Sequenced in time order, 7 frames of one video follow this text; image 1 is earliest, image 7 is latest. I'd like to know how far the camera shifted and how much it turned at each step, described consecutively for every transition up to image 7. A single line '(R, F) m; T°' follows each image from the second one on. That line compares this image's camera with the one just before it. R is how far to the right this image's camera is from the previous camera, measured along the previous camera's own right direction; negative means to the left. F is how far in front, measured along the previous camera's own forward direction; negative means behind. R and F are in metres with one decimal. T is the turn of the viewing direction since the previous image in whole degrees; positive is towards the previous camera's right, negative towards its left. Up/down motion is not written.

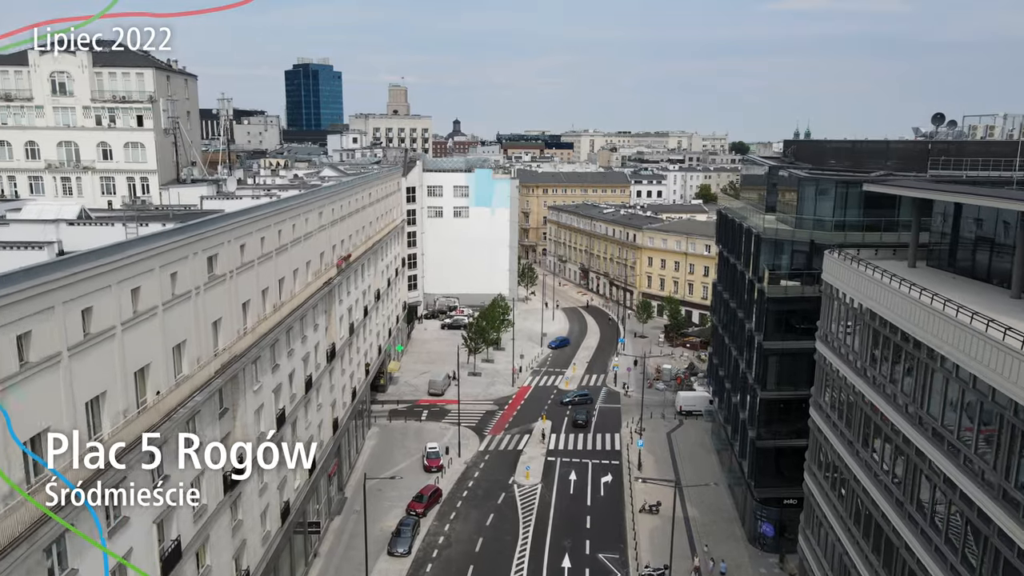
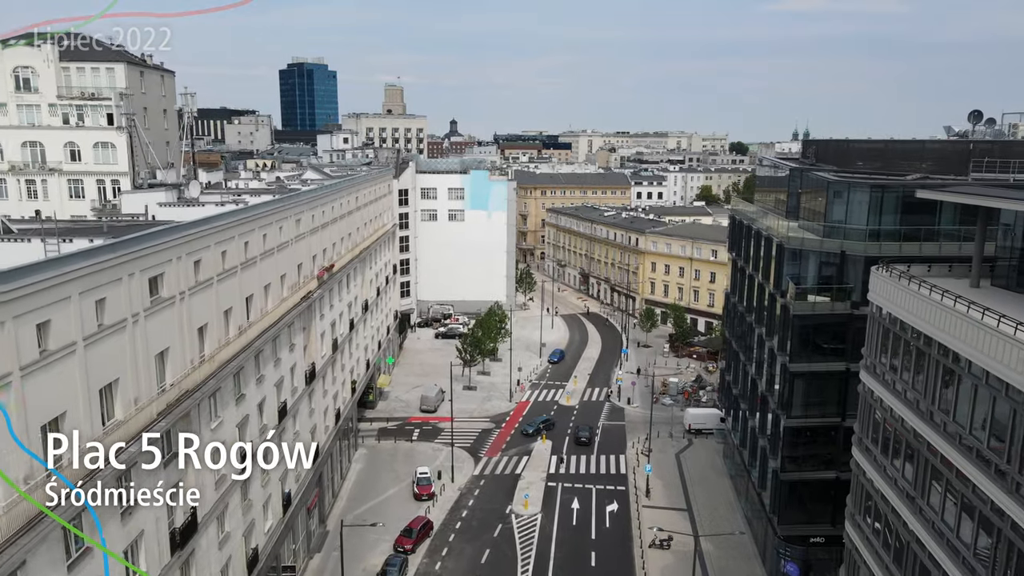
(0.0, +4.4) m; 0°
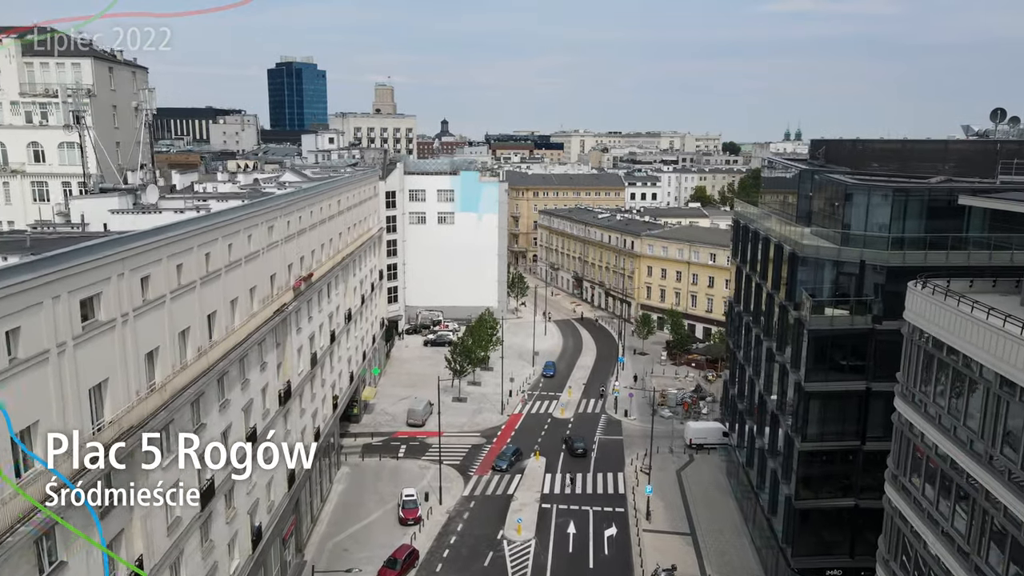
(0.0, +3.3) m; +1°
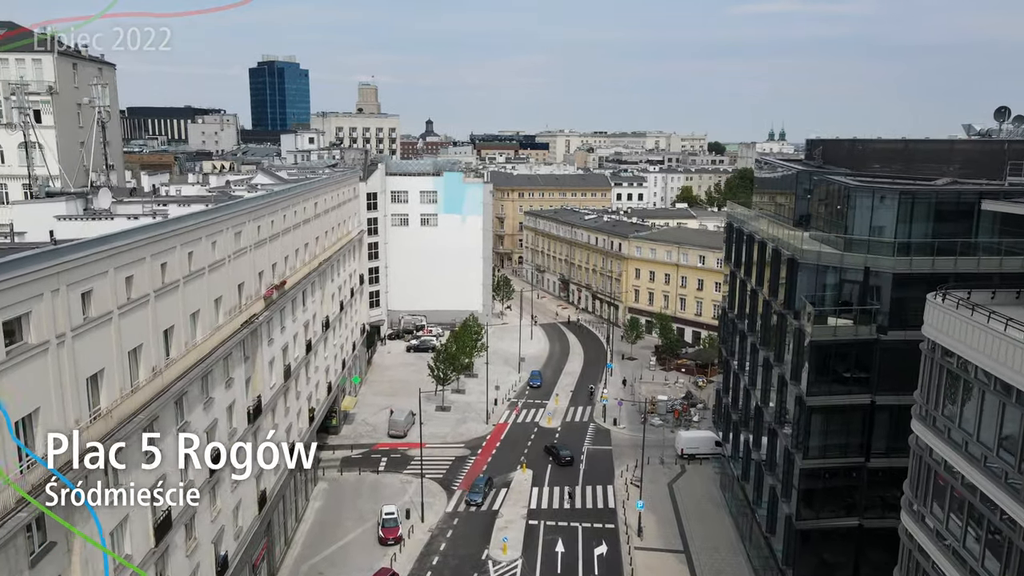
(+0.1, +2.3) m; +1°
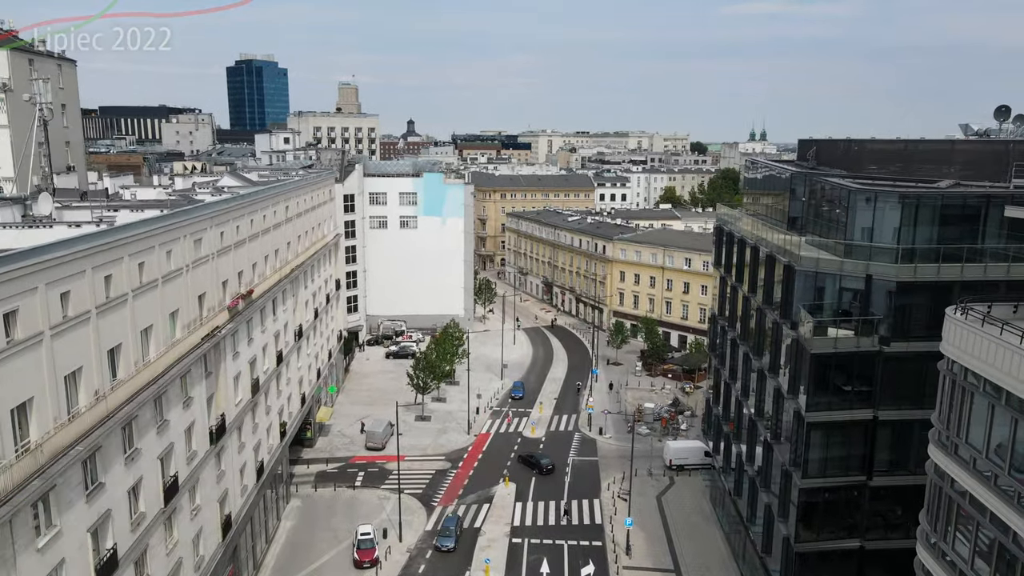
(+0.1, +2.3) m; +1°
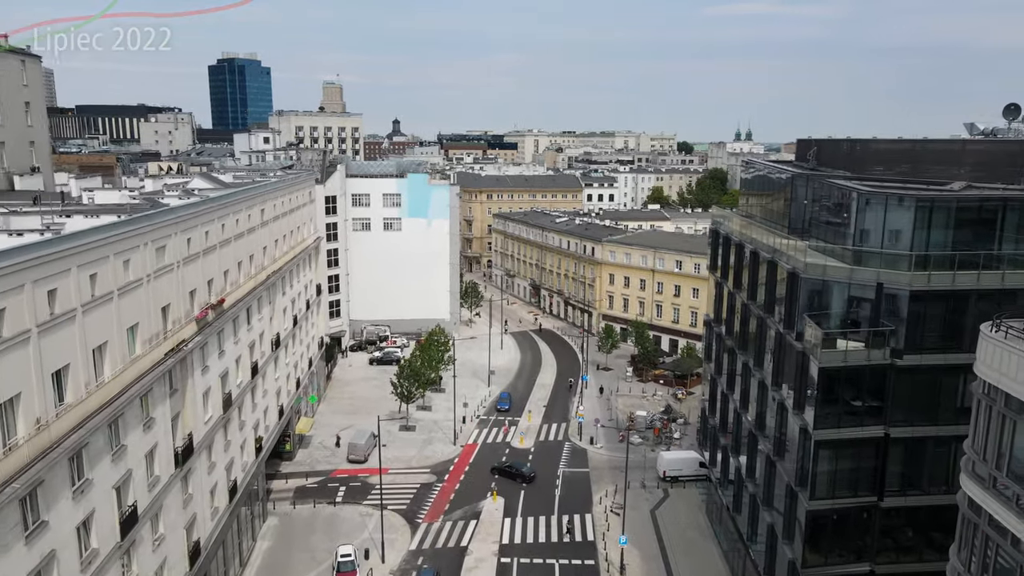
(-0.1, +2.2) m; +1°
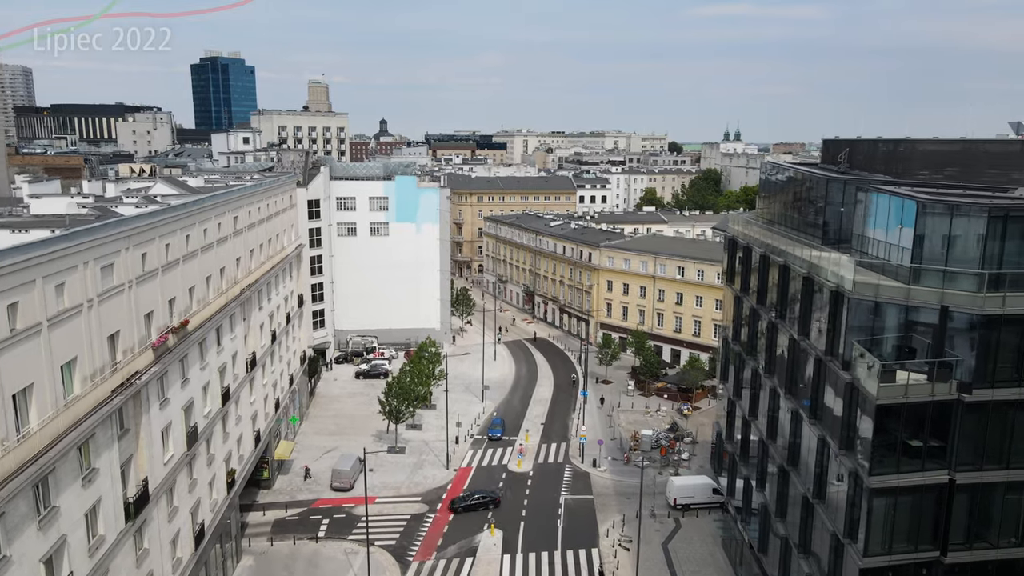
(-0.7, +4.3) m; +1°
